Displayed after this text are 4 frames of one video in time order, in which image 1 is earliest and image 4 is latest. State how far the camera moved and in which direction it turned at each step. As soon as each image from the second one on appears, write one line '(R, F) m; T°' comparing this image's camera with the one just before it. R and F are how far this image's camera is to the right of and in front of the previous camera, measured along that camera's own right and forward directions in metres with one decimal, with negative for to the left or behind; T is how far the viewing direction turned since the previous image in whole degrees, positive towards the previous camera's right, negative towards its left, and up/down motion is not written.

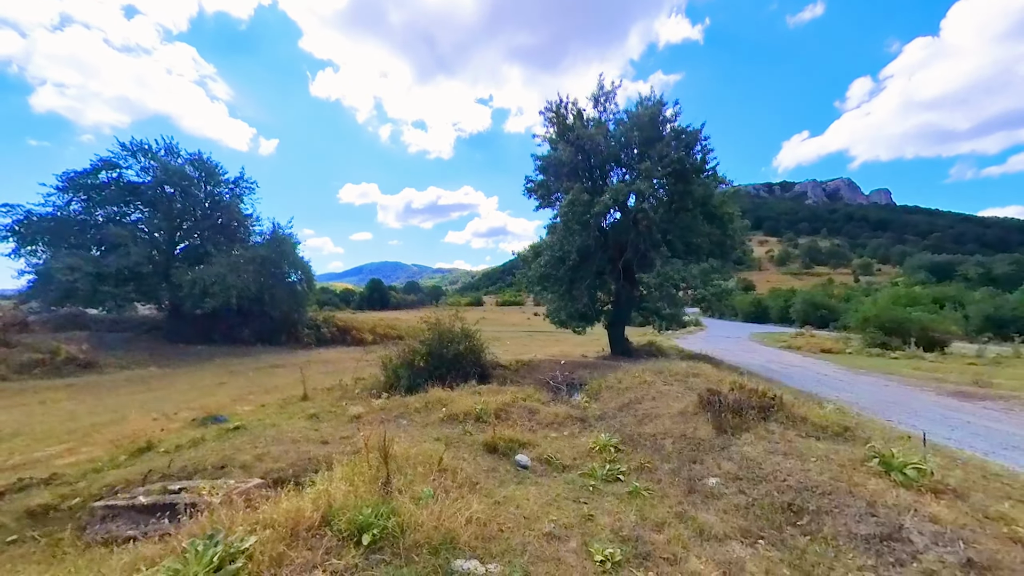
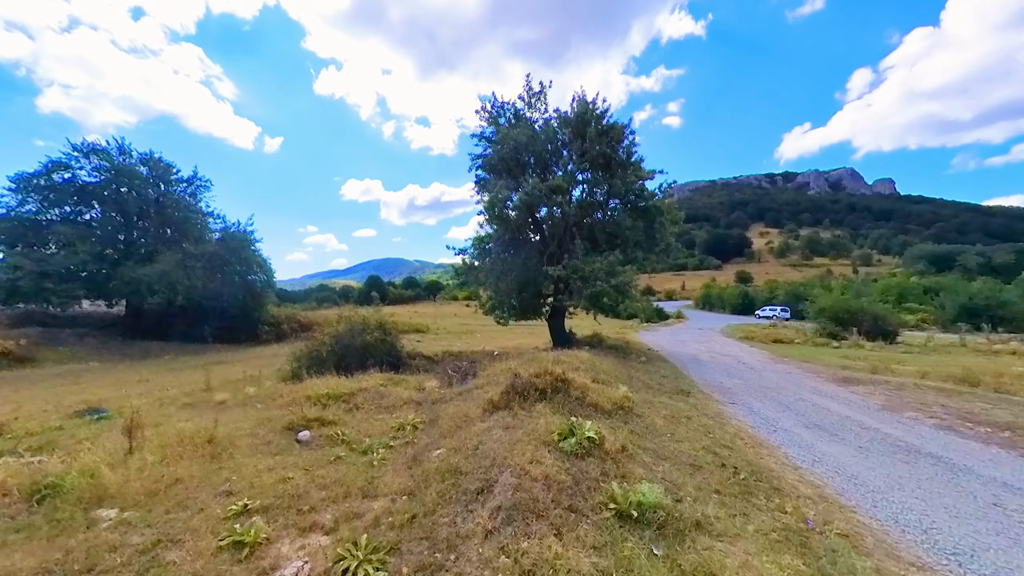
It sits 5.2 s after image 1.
(+3.2, -0.6) m; 0°
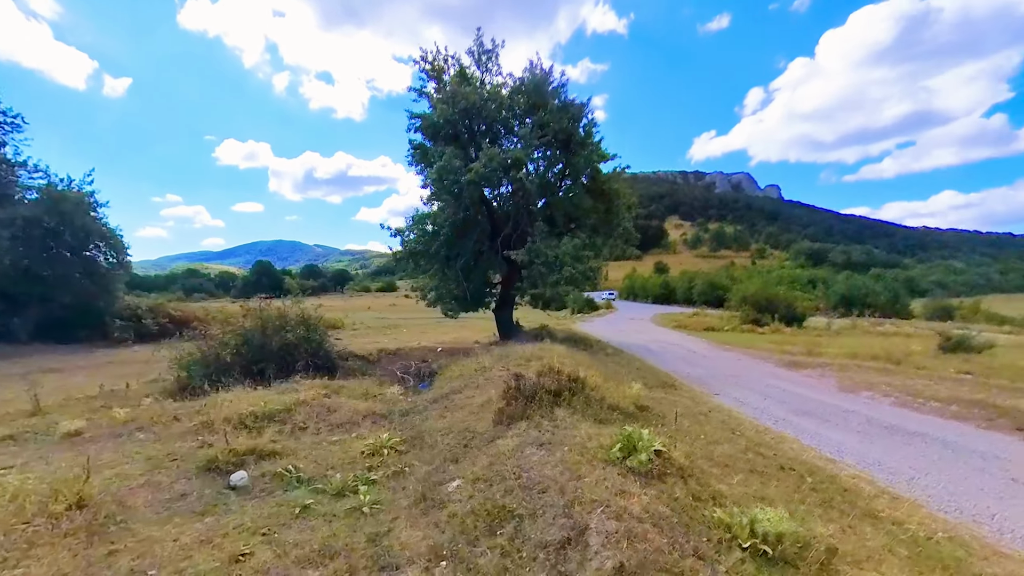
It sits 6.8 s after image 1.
(-1.2, +1.2) m; +9°
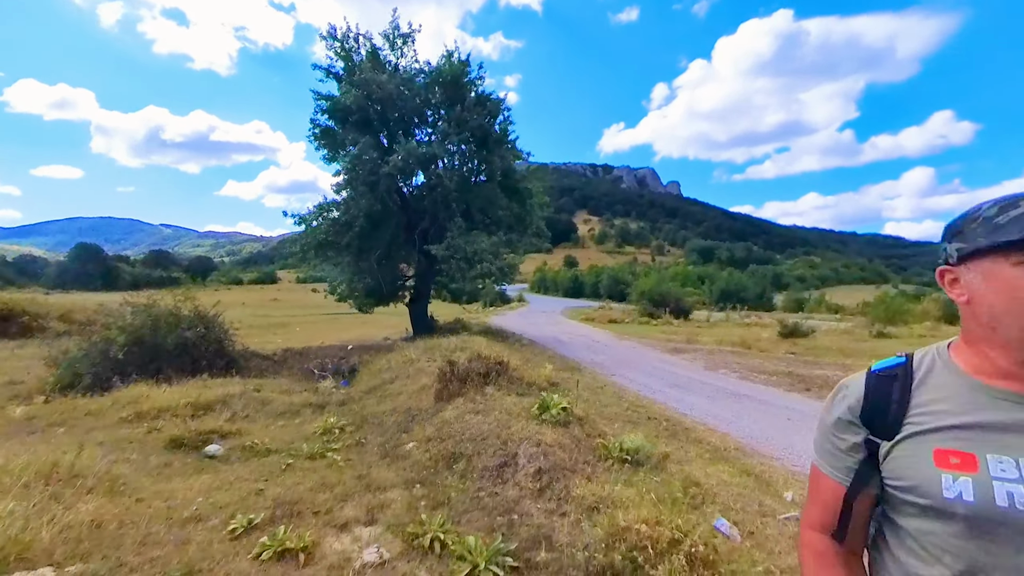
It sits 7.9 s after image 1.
(-0.5, -1.6) m; +11°
